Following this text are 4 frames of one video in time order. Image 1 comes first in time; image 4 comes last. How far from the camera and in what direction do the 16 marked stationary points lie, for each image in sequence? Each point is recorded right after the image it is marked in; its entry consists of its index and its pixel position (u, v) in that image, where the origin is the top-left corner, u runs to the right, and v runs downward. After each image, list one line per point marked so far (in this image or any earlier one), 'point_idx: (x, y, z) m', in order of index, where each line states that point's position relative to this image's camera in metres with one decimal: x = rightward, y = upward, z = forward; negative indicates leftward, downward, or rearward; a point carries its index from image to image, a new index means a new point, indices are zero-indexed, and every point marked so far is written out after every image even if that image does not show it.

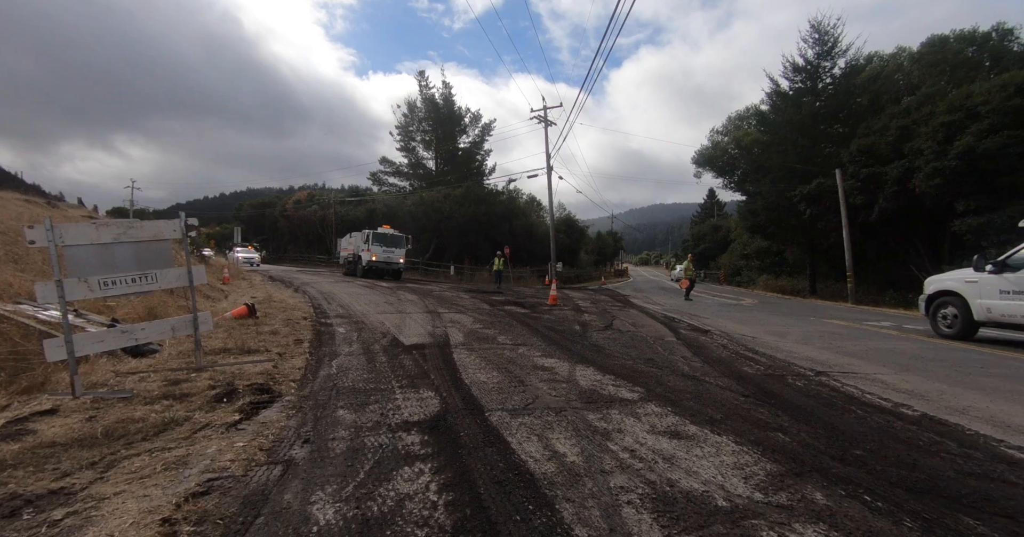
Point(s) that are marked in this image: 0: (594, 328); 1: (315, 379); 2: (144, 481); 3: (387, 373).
0: (+1.9, -1.4, +11.1) m
1: (-2.6, -1.4, +6.2) m
2: (-2.4, -1.4, +3.1) m
3: (-1.7, -1.4, +6.6) m
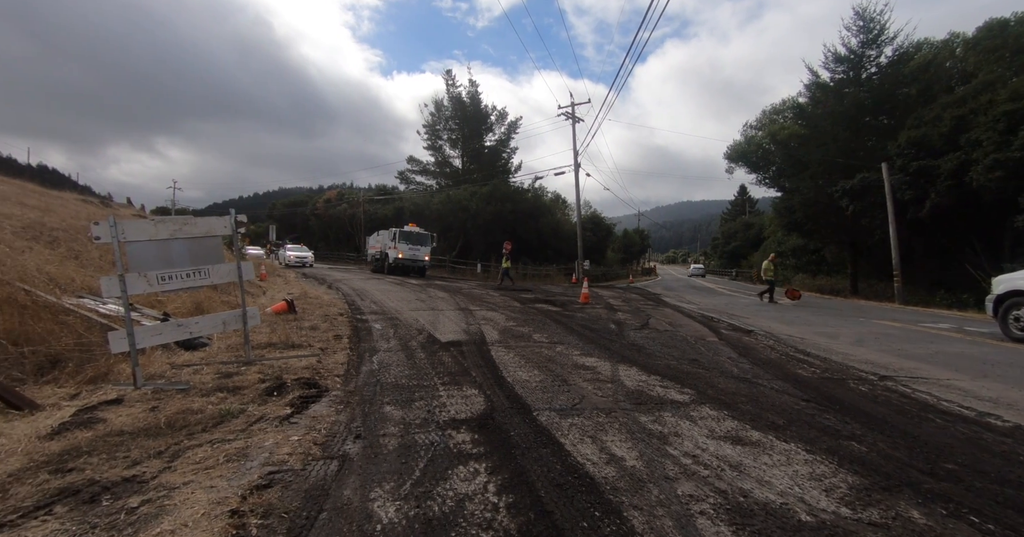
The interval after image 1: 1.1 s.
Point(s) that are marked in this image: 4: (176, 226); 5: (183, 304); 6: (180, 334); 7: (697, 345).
0: (+2.7, -1.3, +10.9) m
1: (-2.0, -1.4, +6.3) m
2: (-2.0, -1.4, +3.2) m
3: (-1.2, -1.4, +6.6) m
4: (-4.3, +0.6, +6.0) m
5: (-6.8, -0.7, +9.8) m
6: (-4.2, -0.8, +6.1) m
7: (+3.1, -1.3, +7.9) m
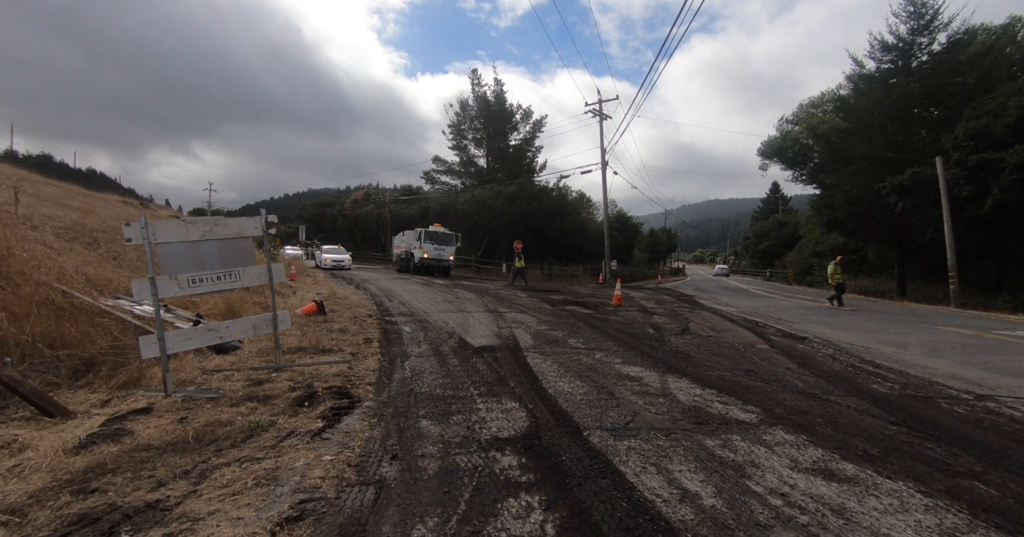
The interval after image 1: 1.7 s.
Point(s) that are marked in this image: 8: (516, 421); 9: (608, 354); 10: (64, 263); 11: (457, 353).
0: (+3.4, -1.4, +10.4) m
1: (-1.5, -1.4, +6.0) m
2: (-1.7, -1.4, +2.9) m
3: (-0.7, -1.5, +6.3) m
4: (-3.8, +0.5, +5.9) m
5: (-6.1, -0.8, +9.8) m
6: (-3.7, -0.9, +5.9) m
7: (+3.7, -1.3, +7.4) m
8: (0.0, -1.4, +4.3) m
9: (+1.6, -1.4, +7.8) m
10: (-7.8, +0.1, +8.2) m
11: (-0.9, -1.4, +7.9) m
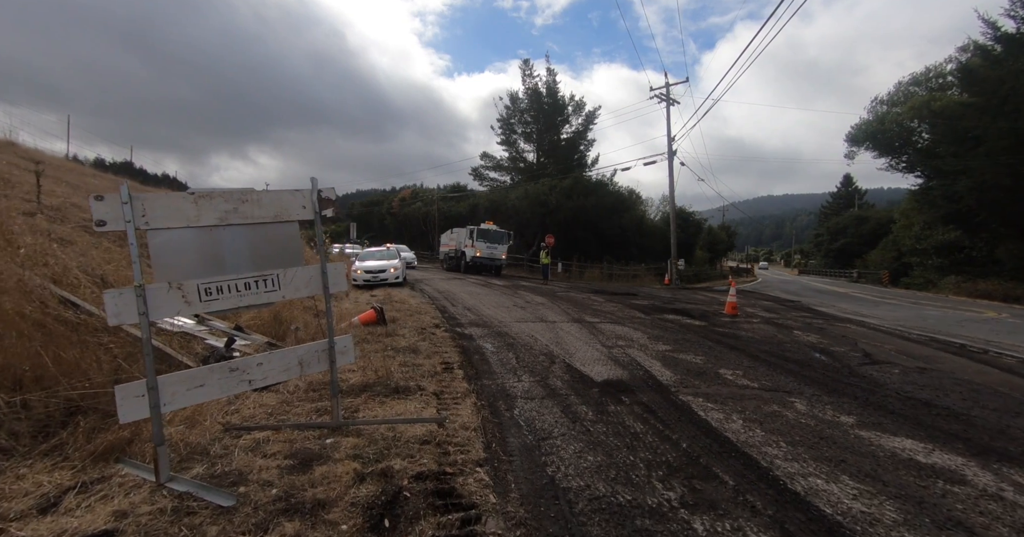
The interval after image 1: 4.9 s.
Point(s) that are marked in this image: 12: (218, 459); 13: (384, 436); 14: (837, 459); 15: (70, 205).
0: (+5.4, -1.4, +7.6) m
1: (0.0, -1.5, +3.7) m
2: (-0.5, -1.5, +0.6) m
3: (+0.9, -1.5, +3.9) m
4: (-2.2, +0.5, +3.7) m
5: (-4.2, -0.8, +7.9) m
6: (-2.2, -0.9, +3.8) m
7: (+5.3, -1.4, +4.5) m
8: (+1.4, -1.5, +1.9) m
9: (+3.3, -1.5, +5.2) m
10: (-6.0, +0.1, +6.5) m
11: (+0.8, -1.5, +5.5) m
12: (-2.2, -1.4, +3.5) m
13: (-1.1, -1.4, +4.0) m
14: (+2.5, -1.5, +3.7) m
15: (-9.8, +1.4, +10.7) m
